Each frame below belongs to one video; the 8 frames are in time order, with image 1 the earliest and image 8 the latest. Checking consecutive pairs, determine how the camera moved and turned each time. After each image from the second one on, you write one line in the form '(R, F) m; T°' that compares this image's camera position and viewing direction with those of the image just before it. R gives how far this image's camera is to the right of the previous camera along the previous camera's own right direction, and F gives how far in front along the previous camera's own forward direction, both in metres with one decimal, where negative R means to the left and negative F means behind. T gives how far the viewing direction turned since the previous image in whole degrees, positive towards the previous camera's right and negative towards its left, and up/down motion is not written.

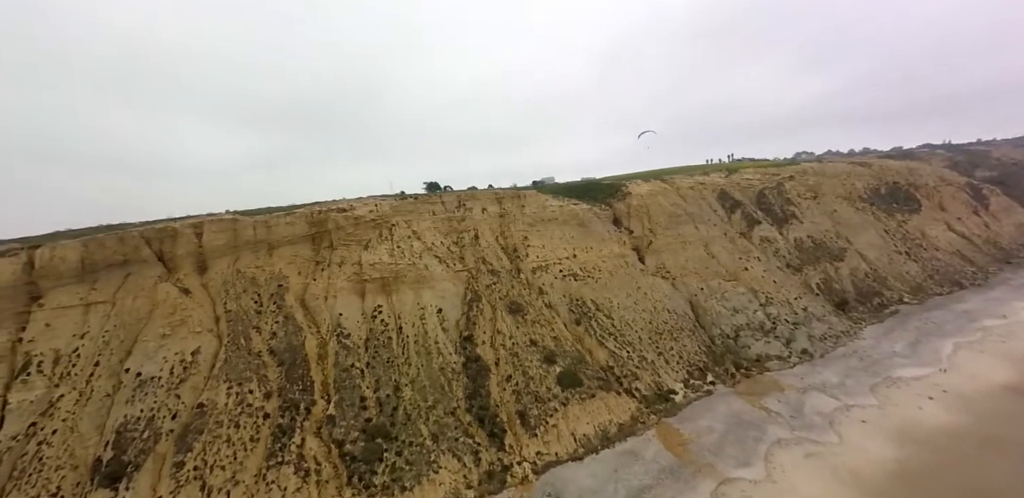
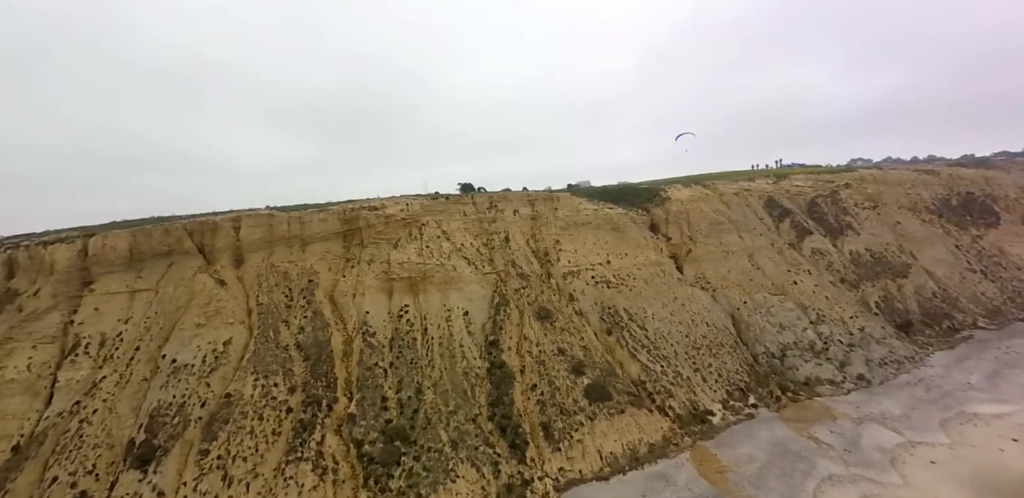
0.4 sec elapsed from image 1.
(+0.1, +0.7) m; -5°
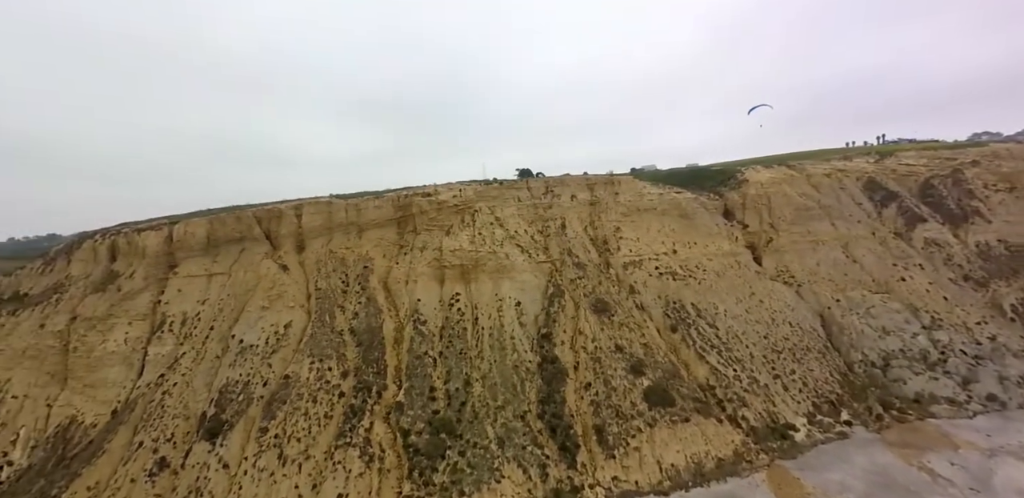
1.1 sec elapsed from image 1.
(+0.1, +1.2) m; -9°
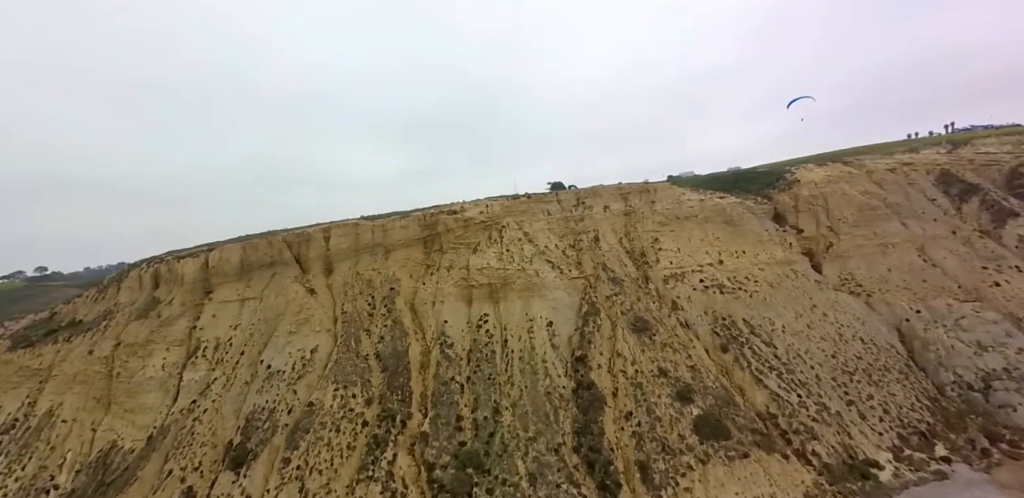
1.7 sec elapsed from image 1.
(+0.4, +1.0) m; -5°
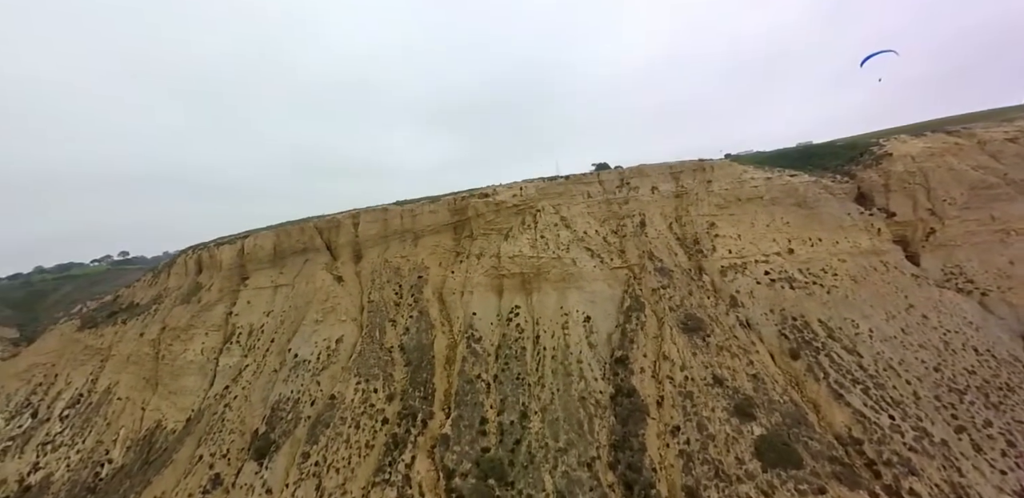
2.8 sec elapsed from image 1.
(+0.6, +1.7) m; -7°
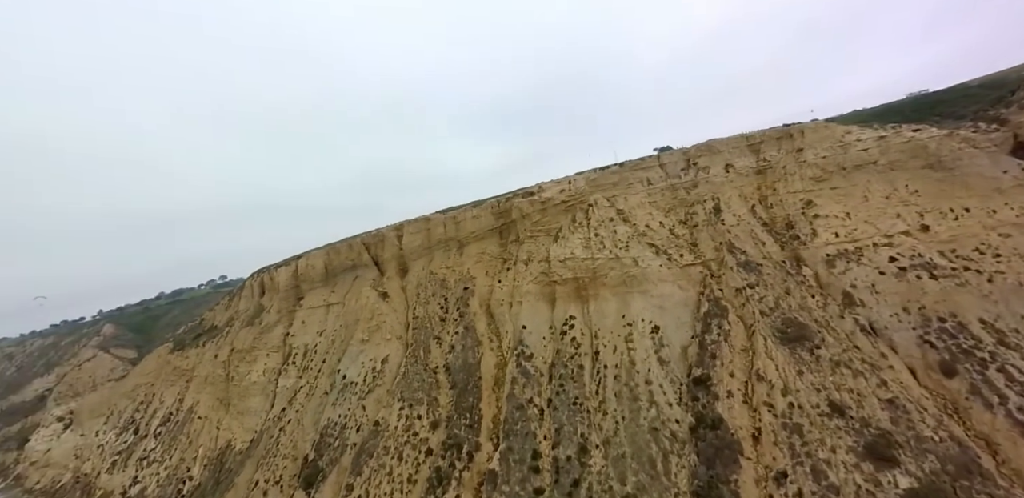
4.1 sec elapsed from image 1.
(+0.7, +1.9) m; -10°
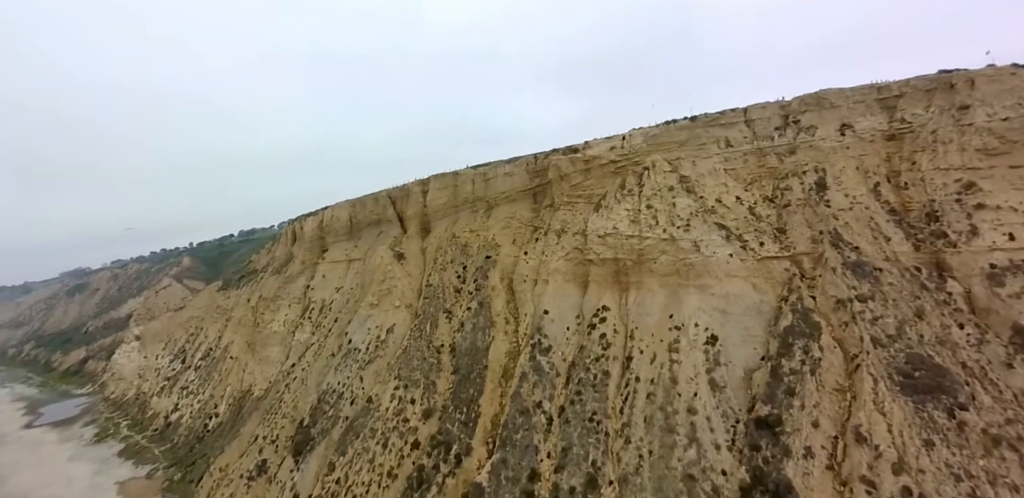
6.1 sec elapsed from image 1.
(+1.2, +2.8) m; -9°
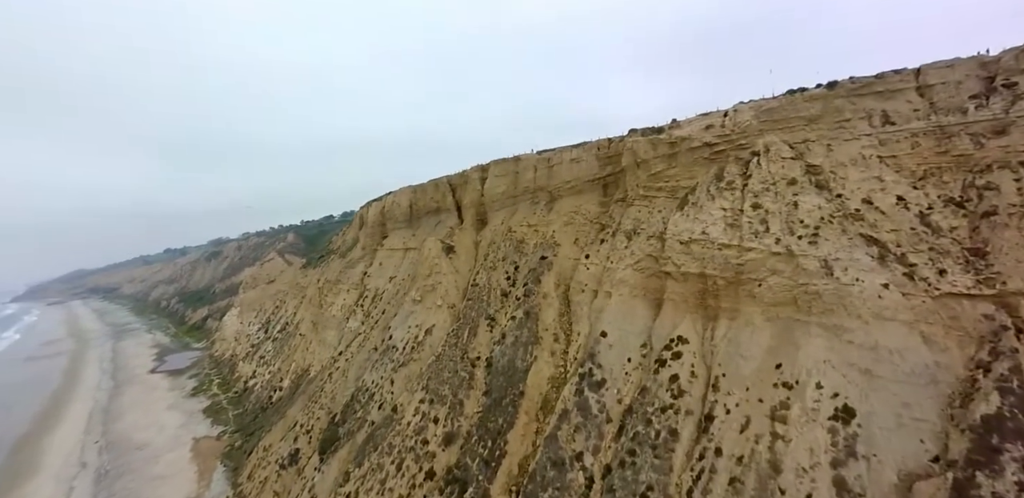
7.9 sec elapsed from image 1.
(+1.0, +2.4) m; -13°
